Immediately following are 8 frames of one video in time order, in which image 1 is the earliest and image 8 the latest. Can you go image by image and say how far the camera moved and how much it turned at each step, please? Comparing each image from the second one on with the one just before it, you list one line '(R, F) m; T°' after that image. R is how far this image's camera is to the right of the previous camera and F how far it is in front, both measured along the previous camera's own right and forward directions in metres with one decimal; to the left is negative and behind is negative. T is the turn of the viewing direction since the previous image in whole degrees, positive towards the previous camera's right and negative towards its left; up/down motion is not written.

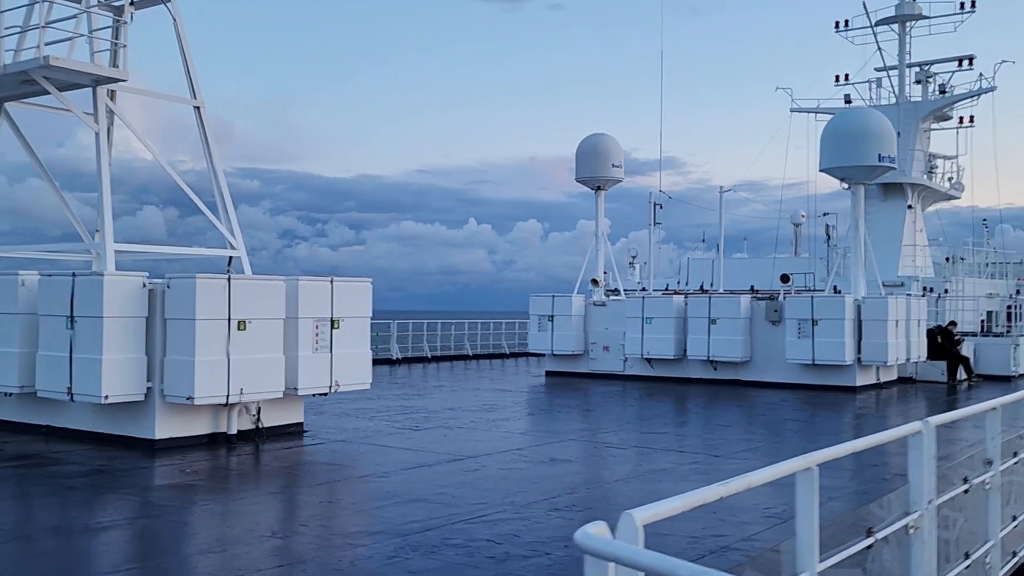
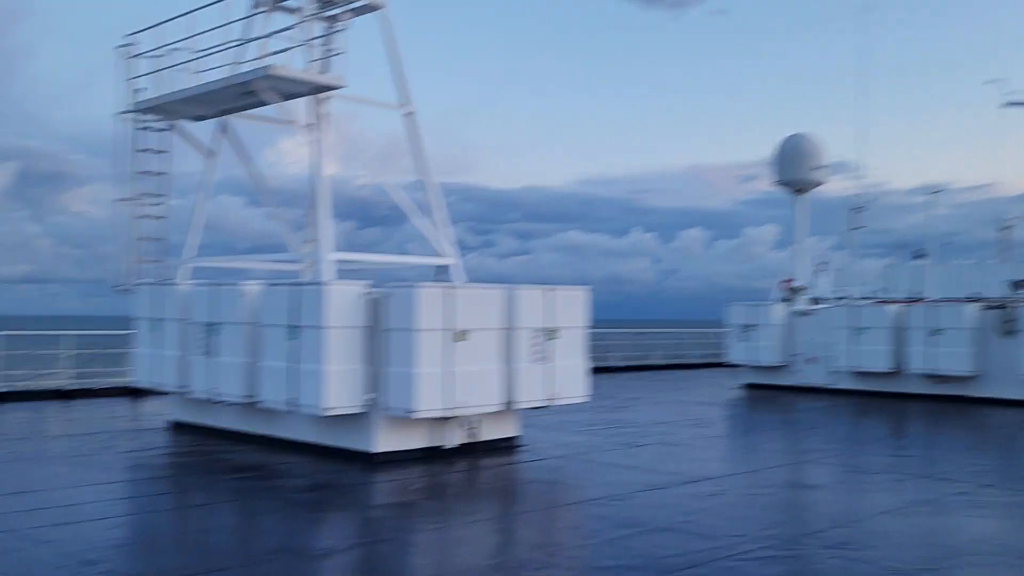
(-0.7, +0.6) m; -9°
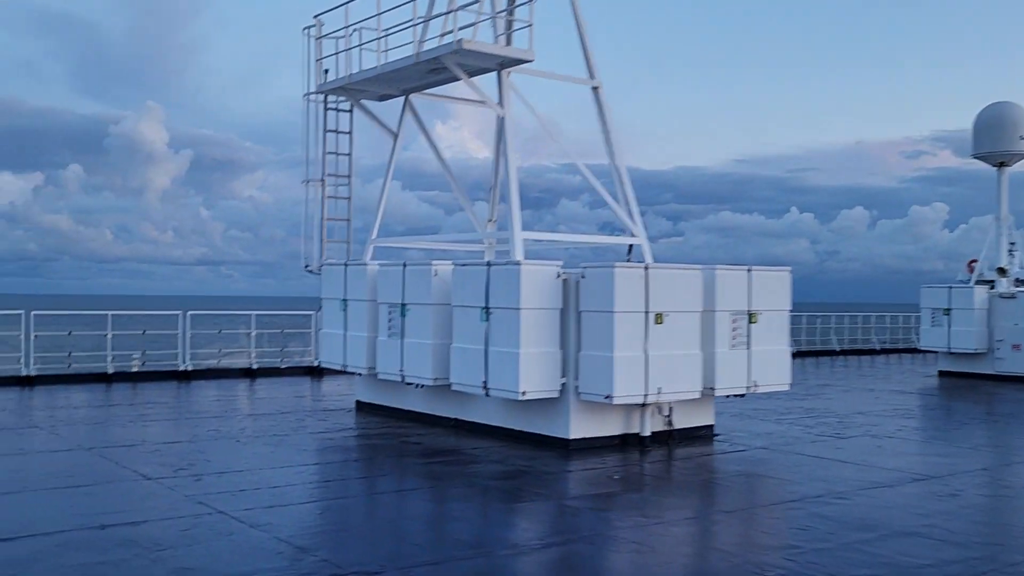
(-0.5, +0.5) m; -9°
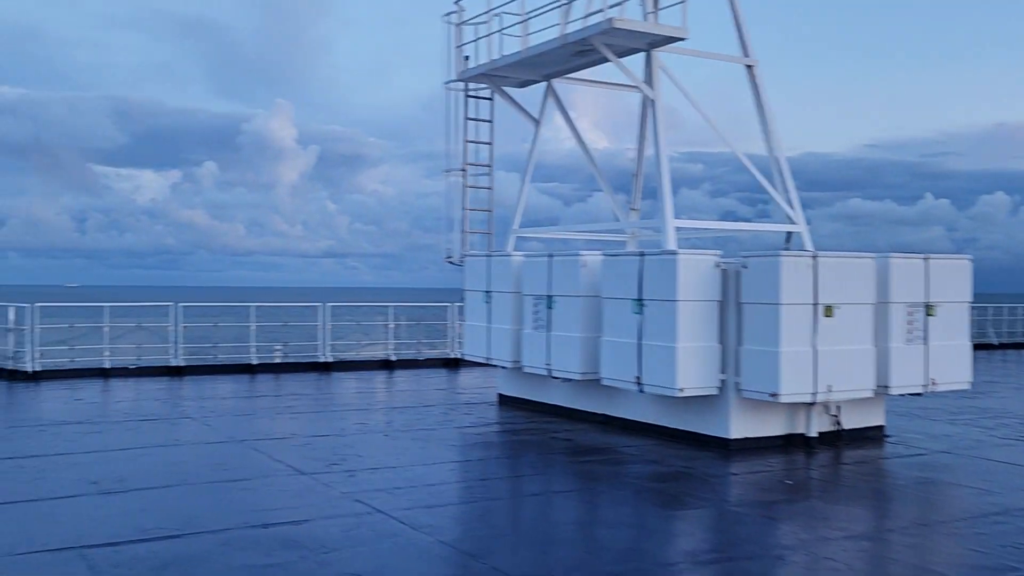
(-0.3, +0.4) m; -7°
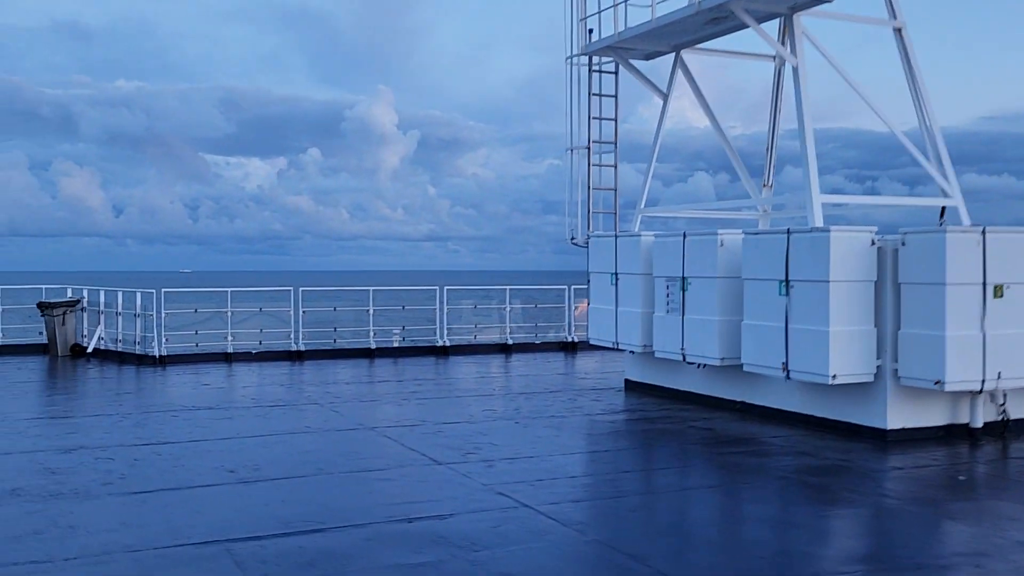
(-0.3, +0.4) m; -6°
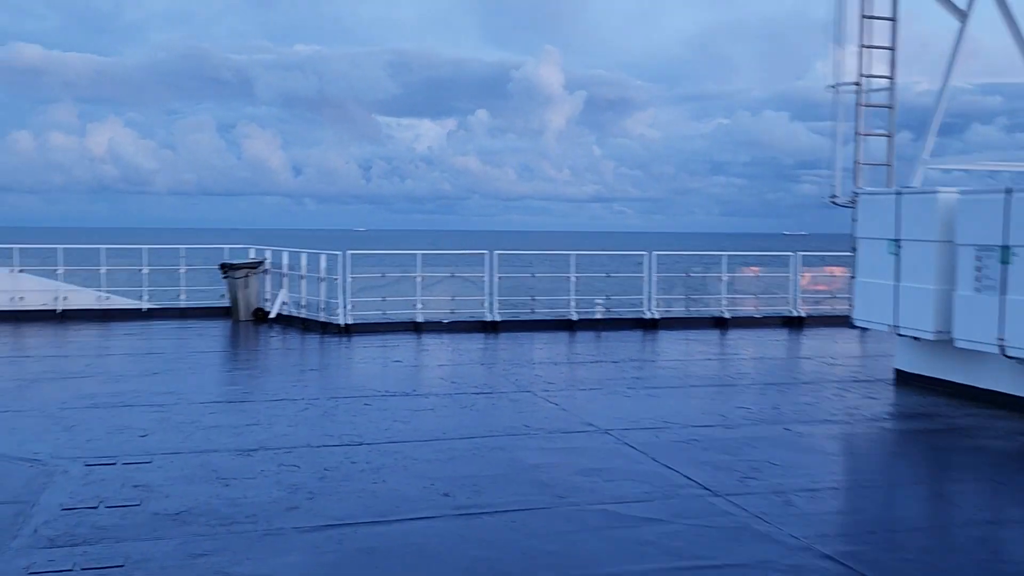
(-0.8, +1.9) m; -9°
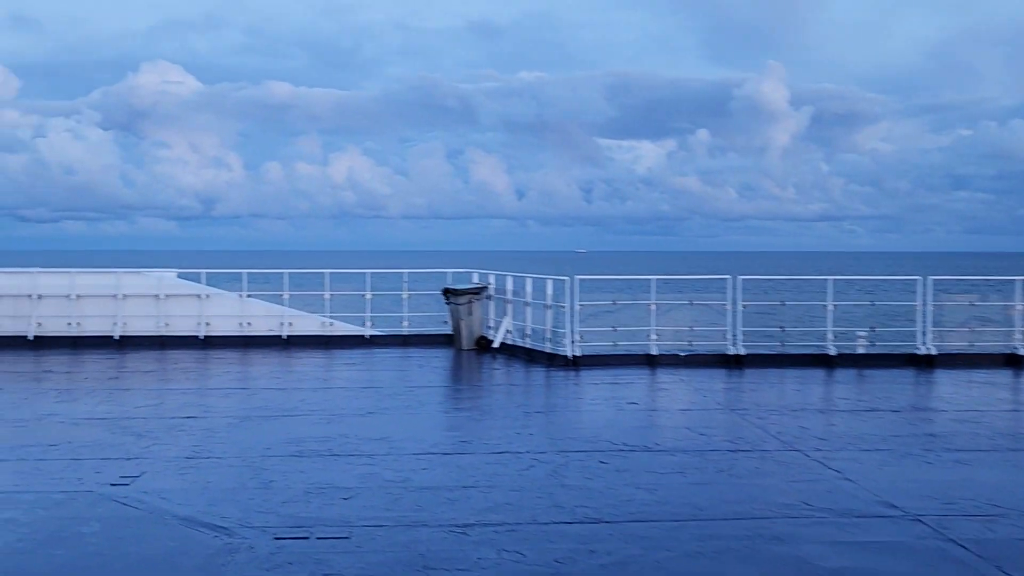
(-0.3, +1.4) m; -13°
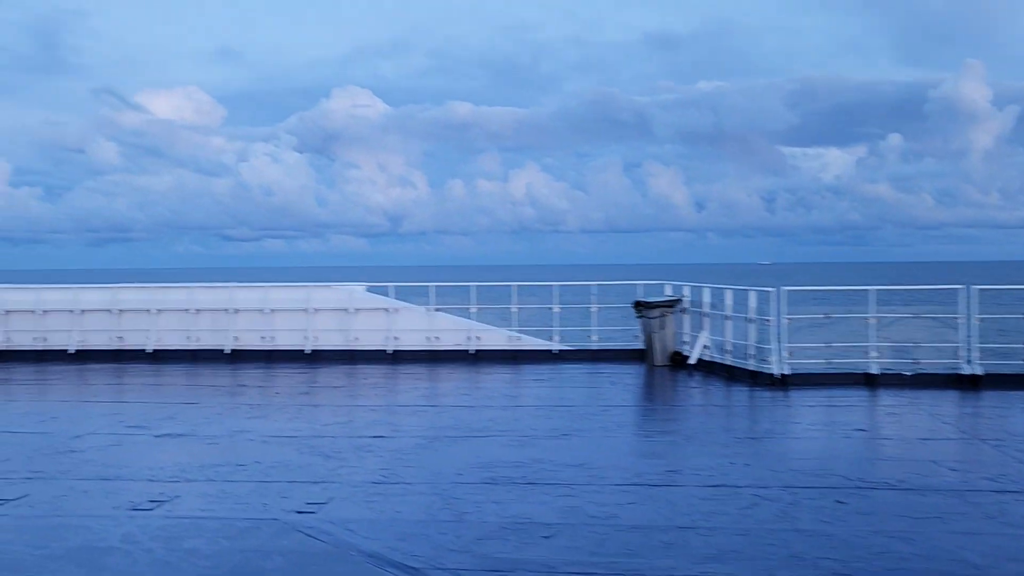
(-0.2, +0.8) m; -10°
